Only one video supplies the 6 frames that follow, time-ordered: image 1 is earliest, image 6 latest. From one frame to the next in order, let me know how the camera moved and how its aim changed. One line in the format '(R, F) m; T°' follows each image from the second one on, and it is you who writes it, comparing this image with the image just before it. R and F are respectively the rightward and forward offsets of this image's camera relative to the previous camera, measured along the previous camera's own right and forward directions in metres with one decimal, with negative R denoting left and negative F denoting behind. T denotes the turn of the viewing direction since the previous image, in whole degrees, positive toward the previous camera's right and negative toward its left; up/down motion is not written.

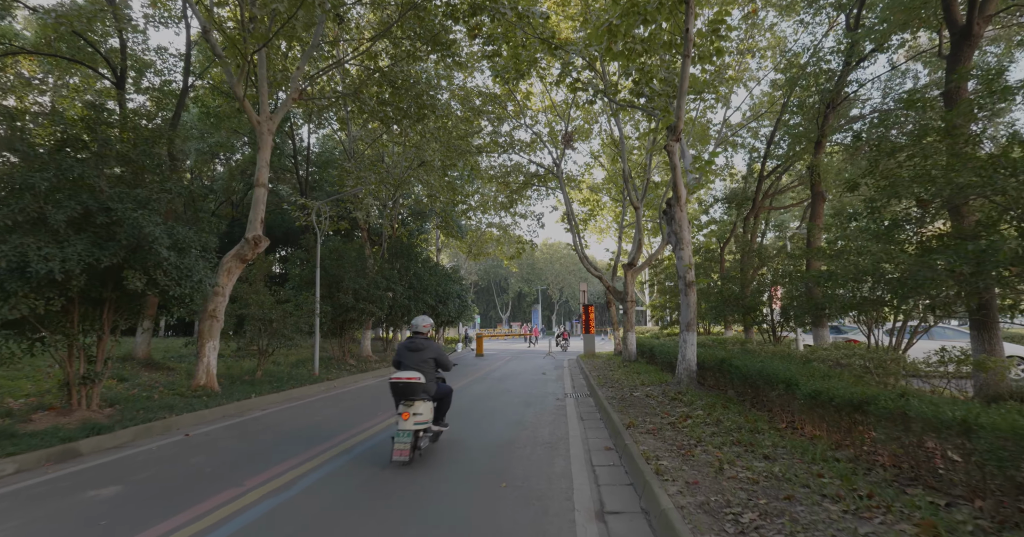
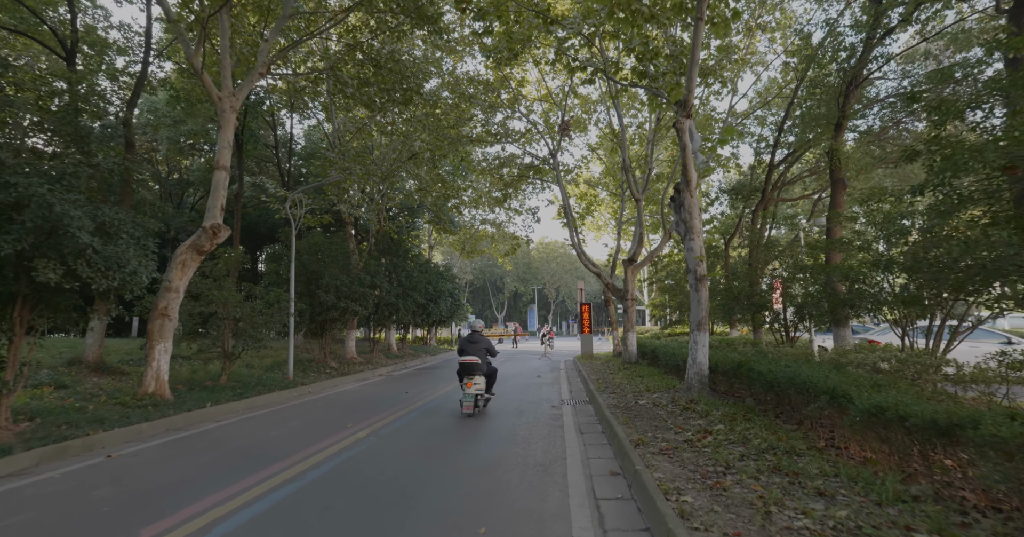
(+0.1, +1.0) m; 0°
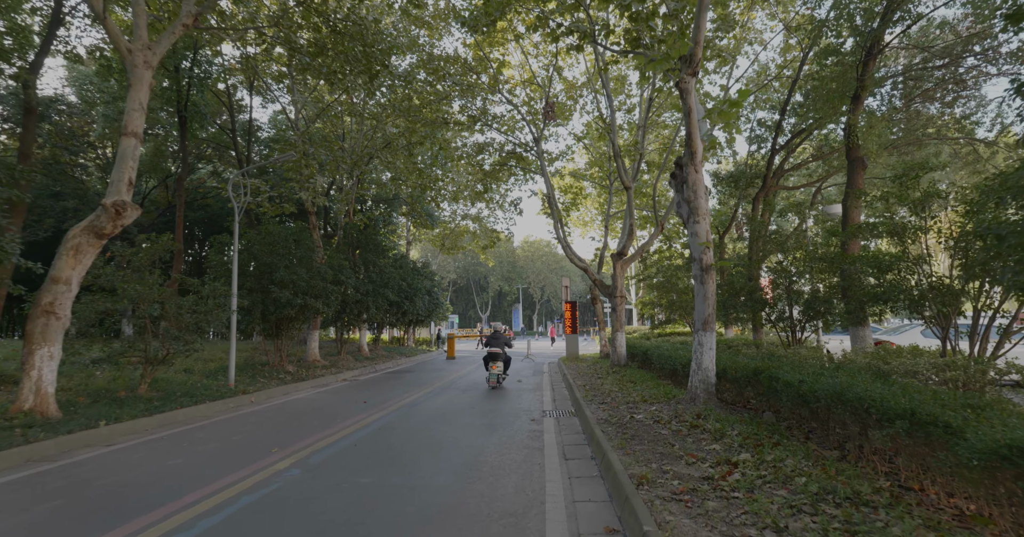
(+0.2, +1.4) m; +2°
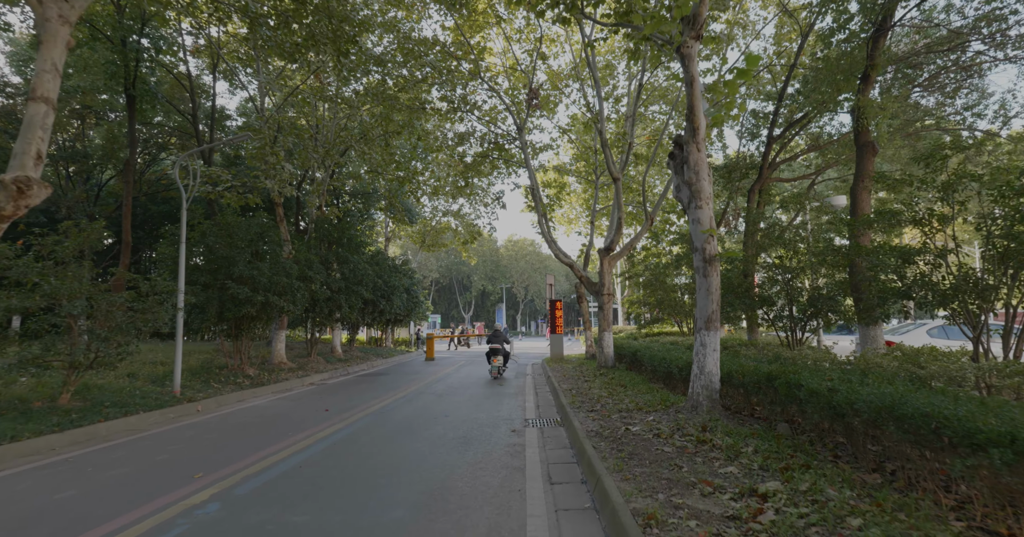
(+0.1, +0.9) m; +2°
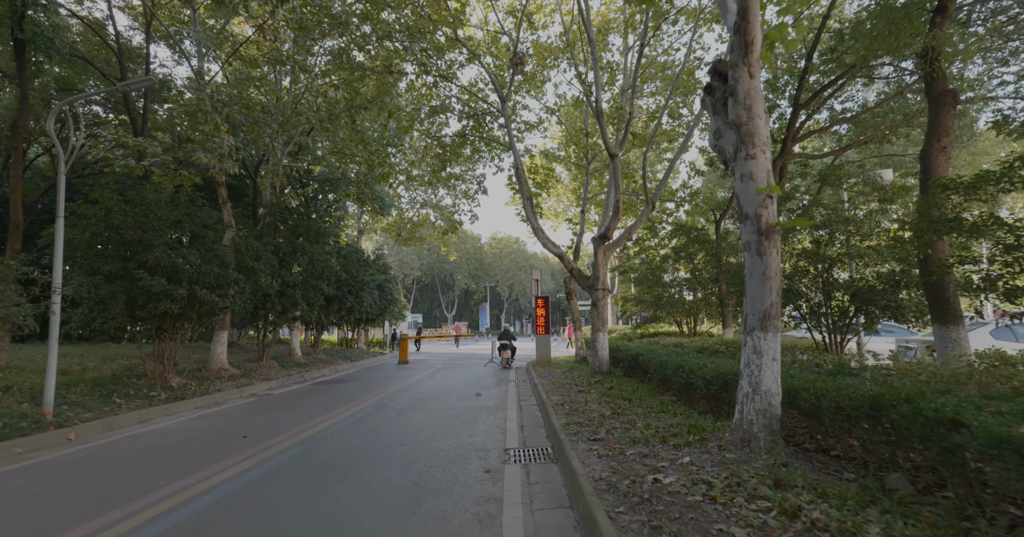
(+0.1, +1.9) m; +2°
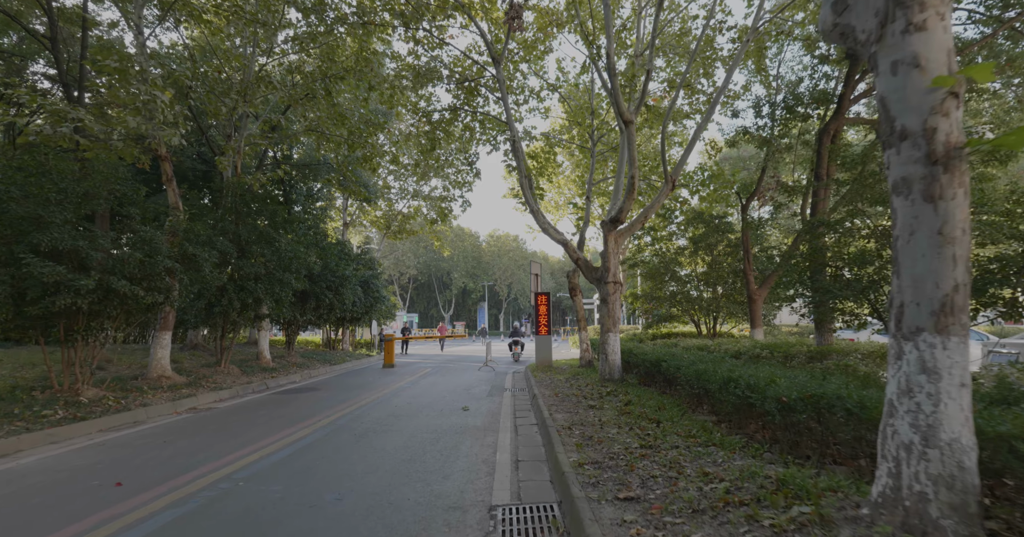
(+0.1, +1.9) m; 0°
